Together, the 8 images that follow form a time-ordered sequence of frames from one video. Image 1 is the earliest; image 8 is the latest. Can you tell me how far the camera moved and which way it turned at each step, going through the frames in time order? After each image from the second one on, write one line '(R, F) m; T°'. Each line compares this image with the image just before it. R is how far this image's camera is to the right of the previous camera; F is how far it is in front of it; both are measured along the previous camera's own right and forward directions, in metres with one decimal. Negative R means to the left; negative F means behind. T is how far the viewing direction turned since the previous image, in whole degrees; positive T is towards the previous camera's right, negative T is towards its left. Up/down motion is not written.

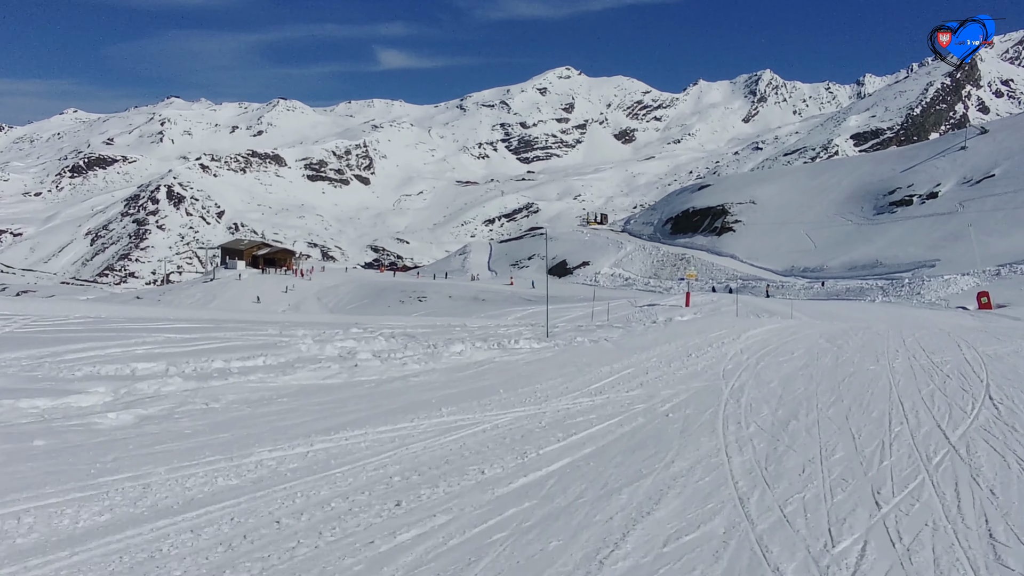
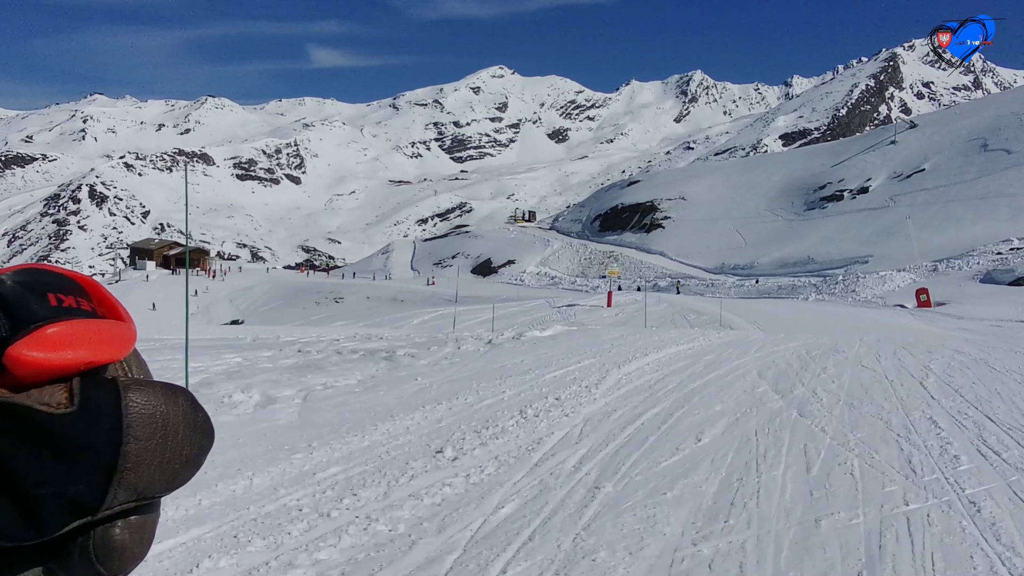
(+0.8, +2.7) m; +4°
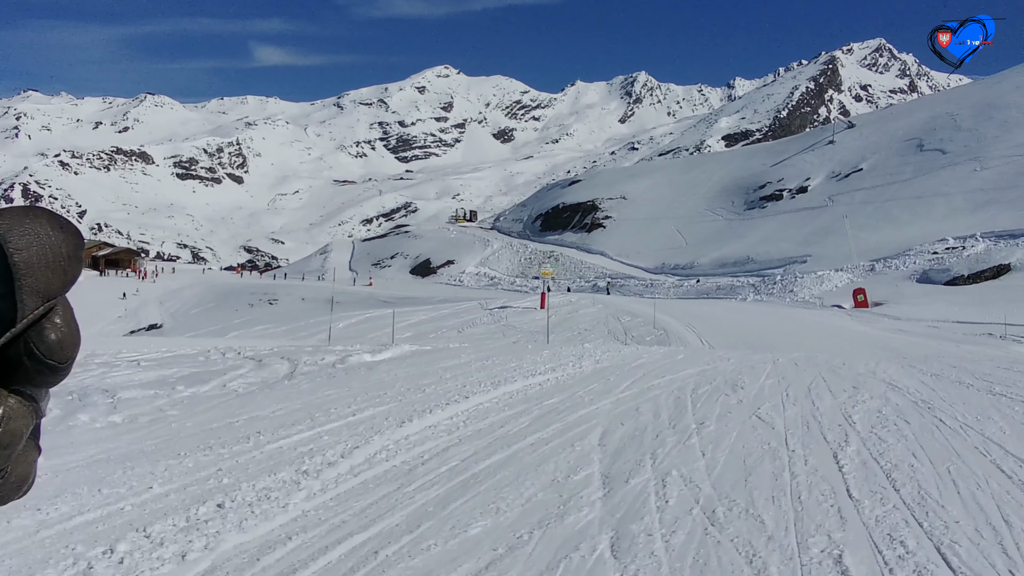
(+0.4, +1.0) m; +3°
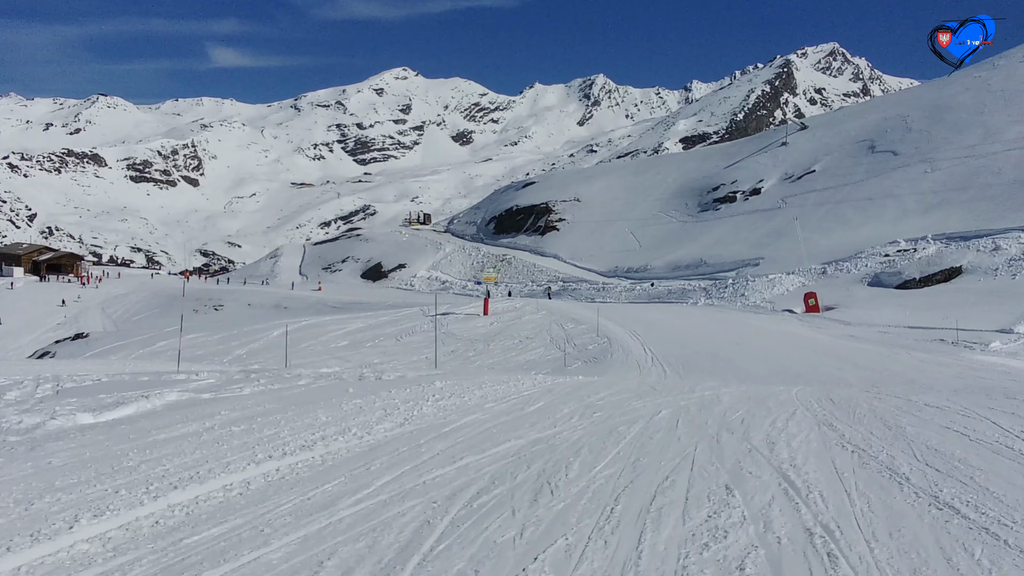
(+0.5, +1.0) m; +2°
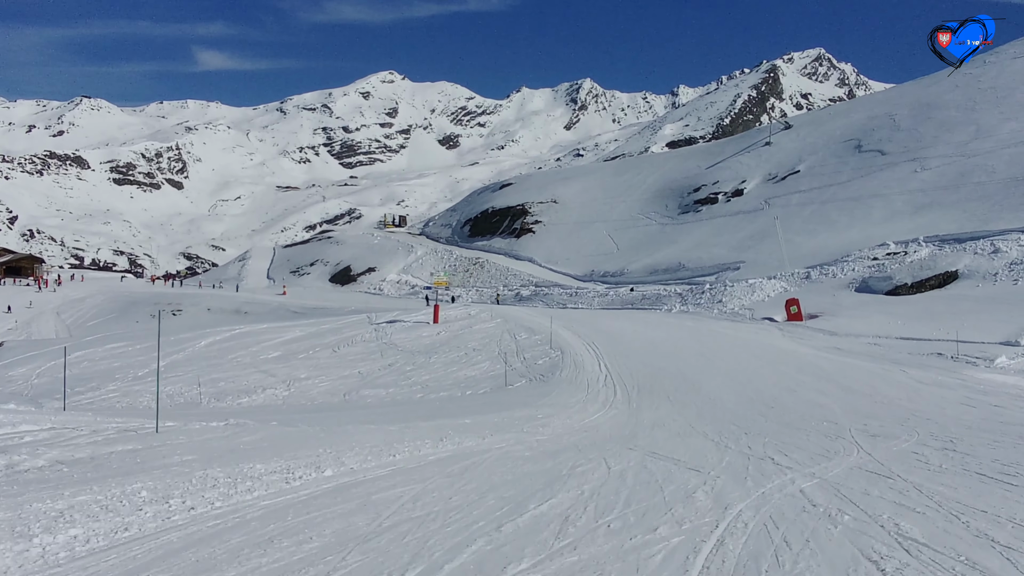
(+0.8, +2.4) m; +1°
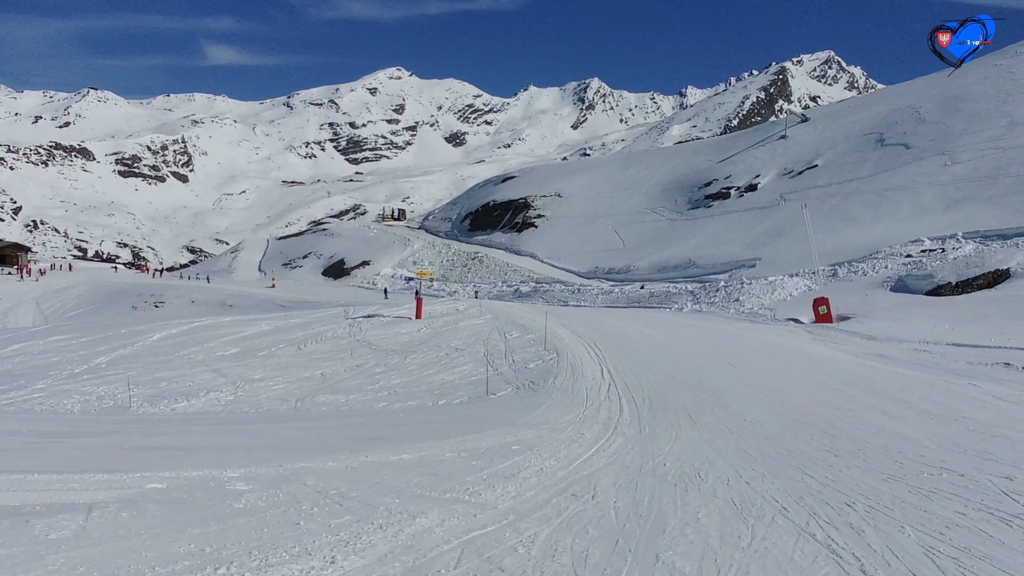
(+0.2, +2.7) m; 0°
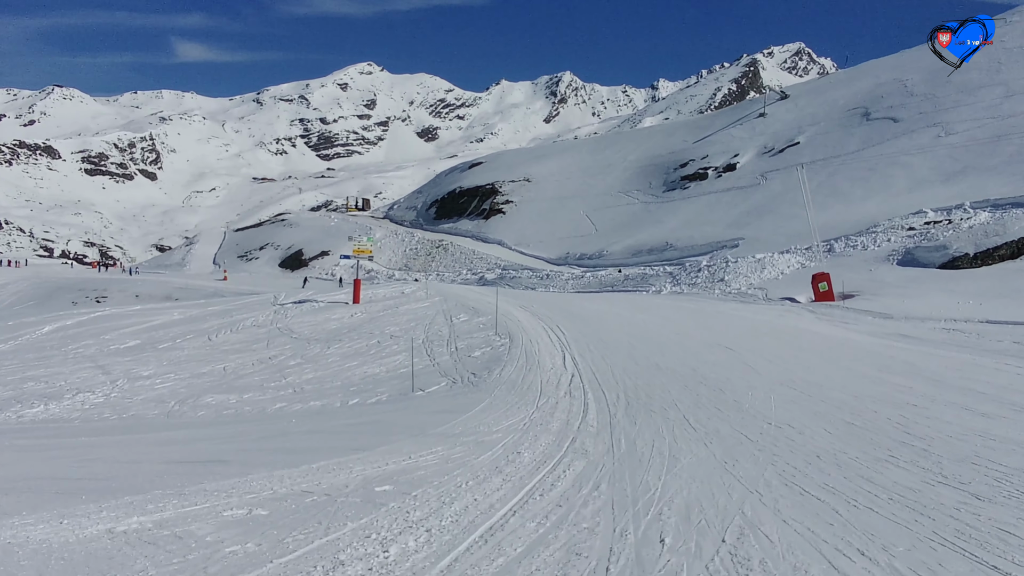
(+0.4, +2.9) m; +1°
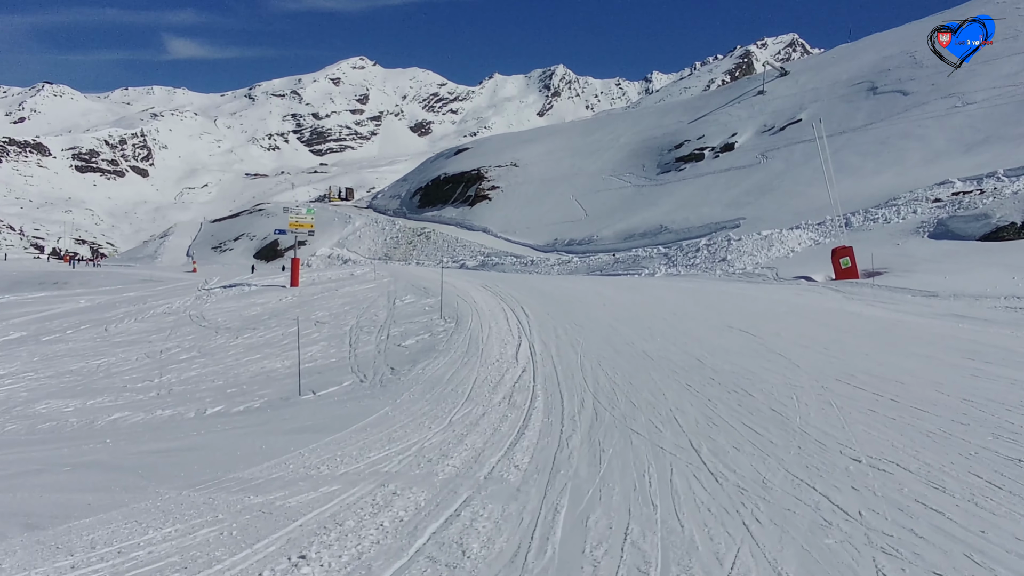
(+0.5, +2.8) m; 0°
